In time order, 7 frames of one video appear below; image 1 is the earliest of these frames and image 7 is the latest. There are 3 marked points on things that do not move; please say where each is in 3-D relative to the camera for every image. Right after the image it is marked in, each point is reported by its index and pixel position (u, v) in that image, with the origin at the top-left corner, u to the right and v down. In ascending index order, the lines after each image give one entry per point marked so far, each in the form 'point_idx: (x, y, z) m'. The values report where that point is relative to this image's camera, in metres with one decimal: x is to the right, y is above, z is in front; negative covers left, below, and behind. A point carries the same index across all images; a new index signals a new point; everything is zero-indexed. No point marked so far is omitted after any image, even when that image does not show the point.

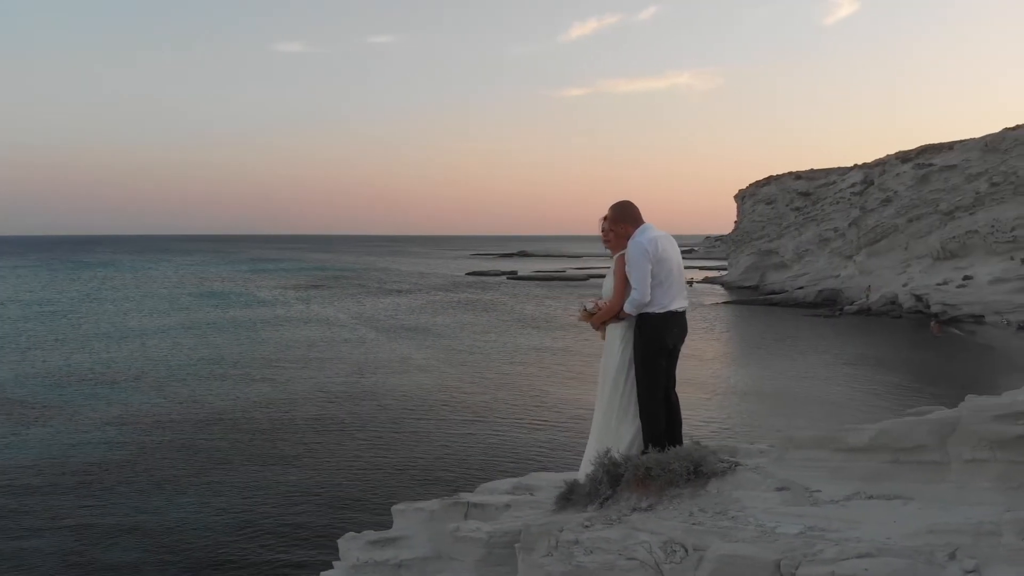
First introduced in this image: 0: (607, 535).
0: (+0.2, -0.6, +2.1) m
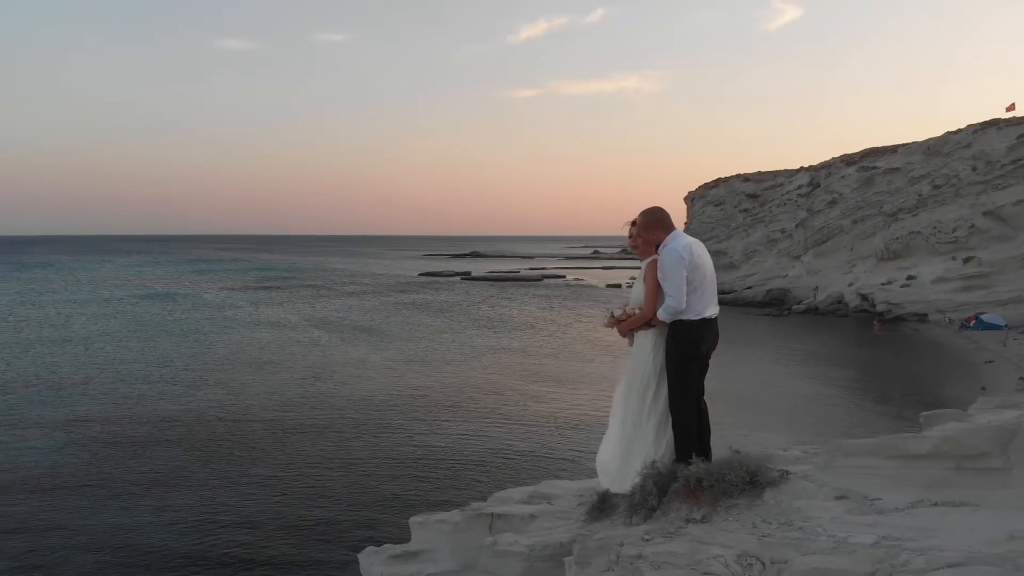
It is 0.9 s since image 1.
0: (+0.4, -0.6, +2.1) m
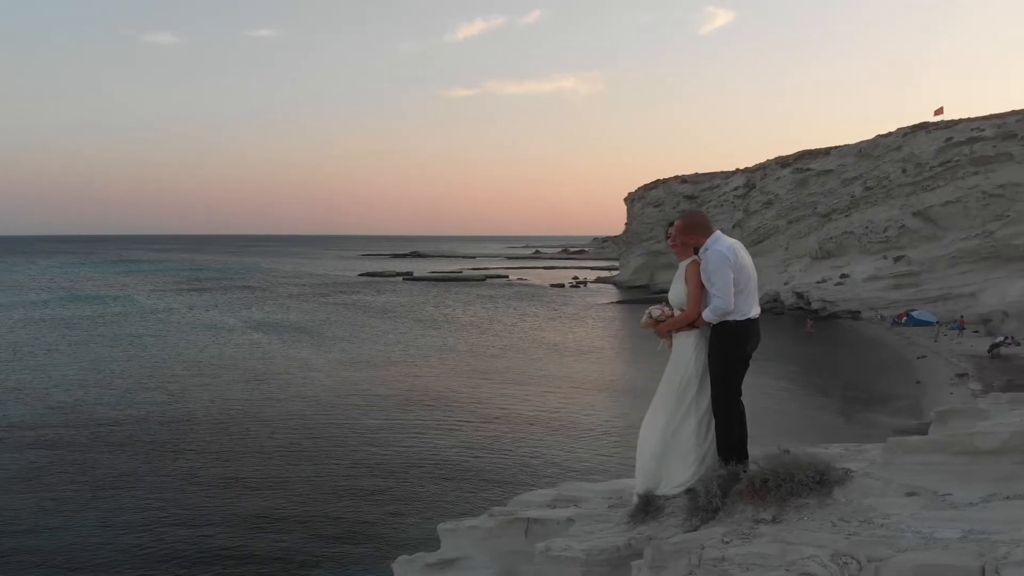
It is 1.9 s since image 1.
0: (+0.6, -0.6, +2.1) m
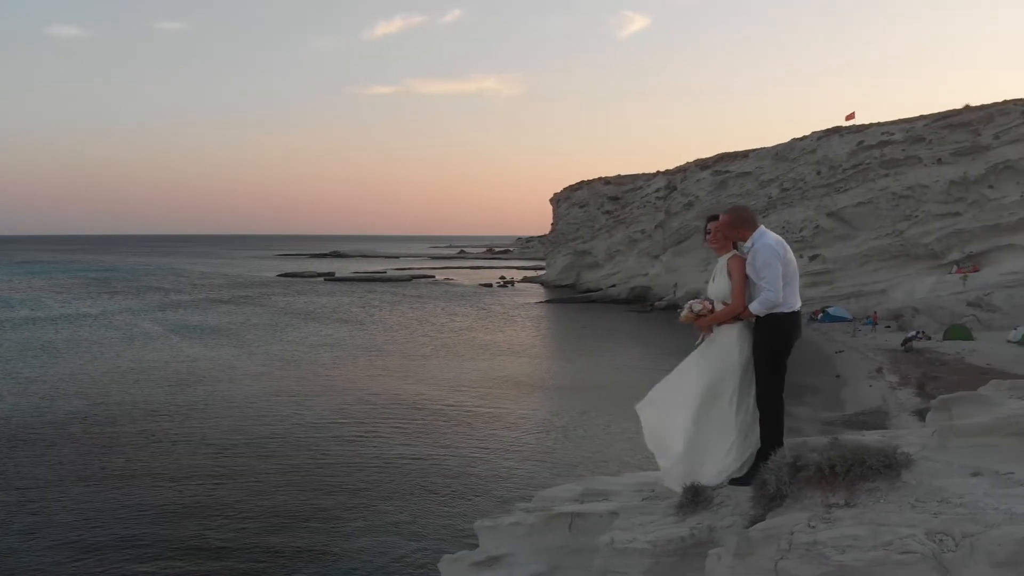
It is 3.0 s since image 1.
0: (+0.8, -0.6, +2.2) m
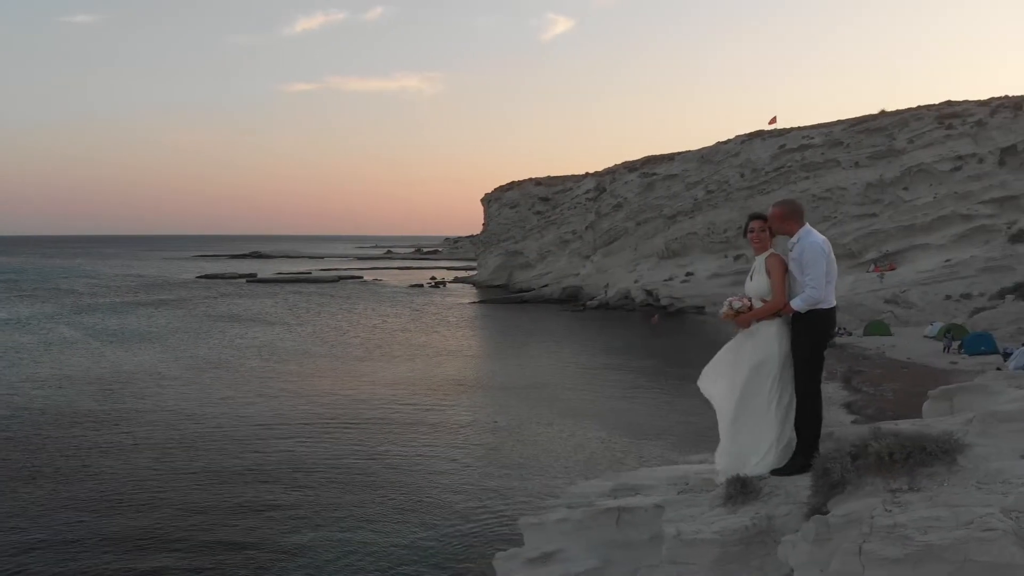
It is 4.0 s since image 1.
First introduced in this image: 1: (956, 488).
0: (+1.1, -0.6, +2.3) m
1: (+1.2, -0.6, +2.4) m
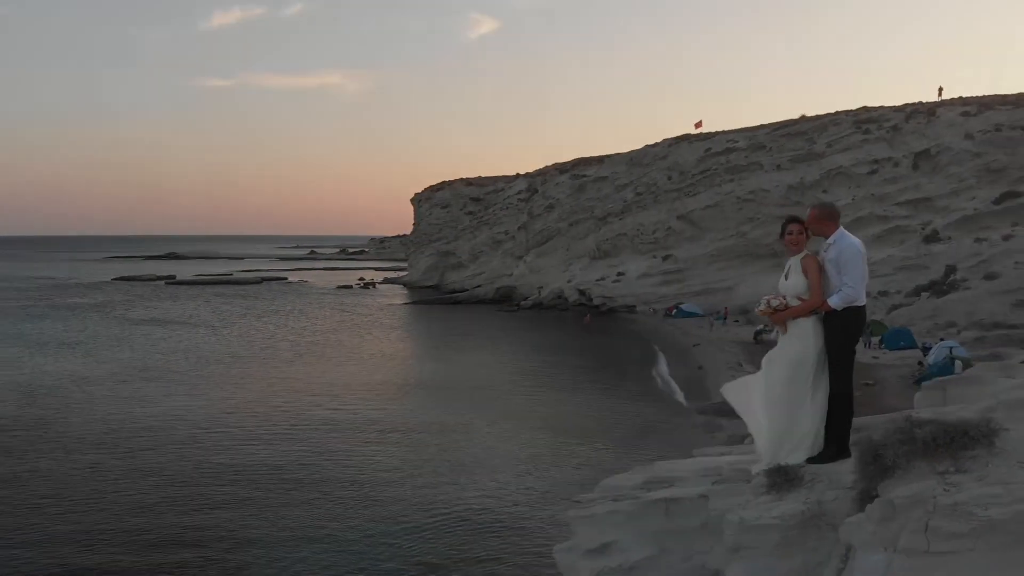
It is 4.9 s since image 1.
0: (+1.4, -0.6, +2.5) m
1: (+1.5, -0.6, +2.6) m
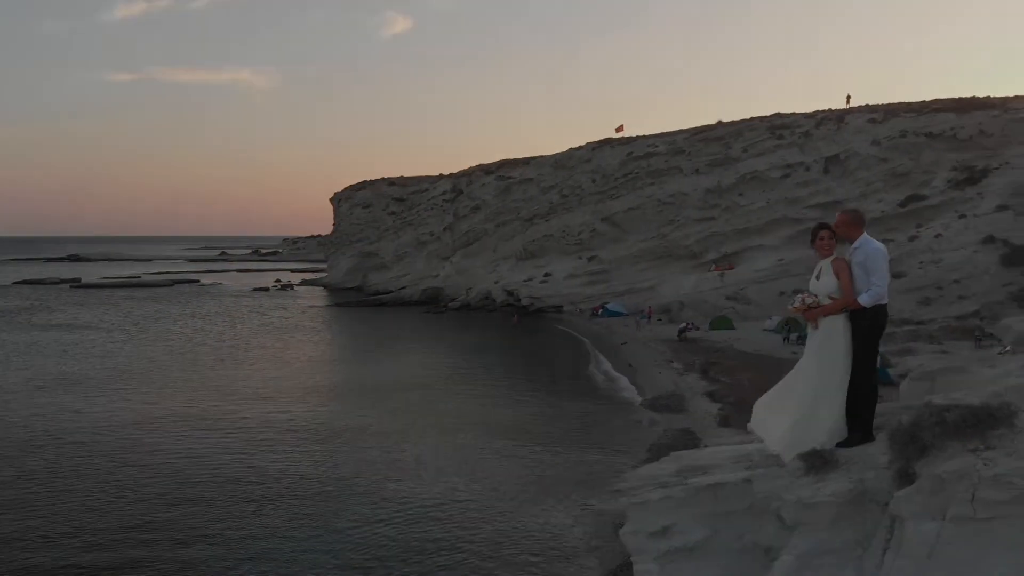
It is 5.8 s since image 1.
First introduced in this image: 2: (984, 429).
0: (+1.7, -0.6, +2.9) m
1: (+1.8, -0.5, +3.0) m
2: (+1.7, -0.5, +3.2) m
